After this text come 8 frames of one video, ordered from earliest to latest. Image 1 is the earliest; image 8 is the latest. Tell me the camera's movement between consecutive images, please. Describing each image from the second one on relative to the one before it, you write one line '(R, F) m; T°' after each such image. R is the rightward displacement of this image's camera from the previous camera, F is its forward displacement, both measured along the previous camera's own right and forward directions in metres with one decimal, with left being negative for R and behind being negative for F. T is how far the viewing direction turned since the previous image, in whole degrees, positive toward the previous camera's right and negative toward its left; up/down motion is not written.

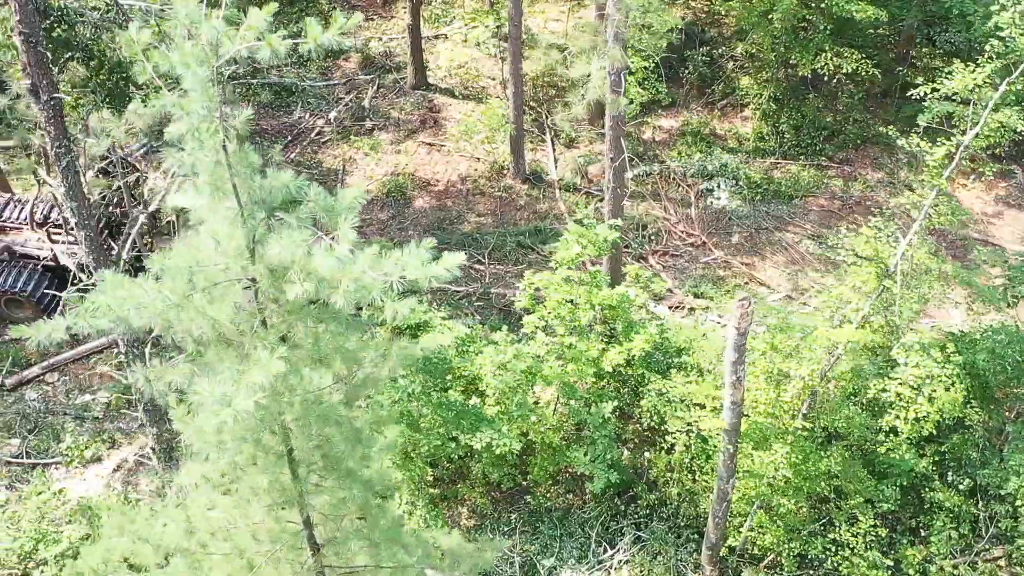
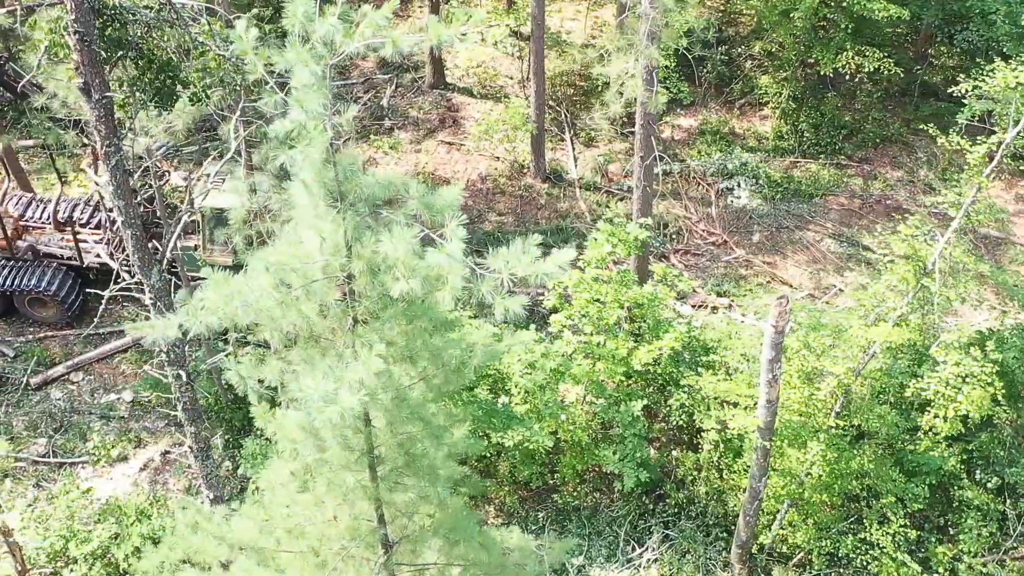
(-0.4, 0.0) m; 0°
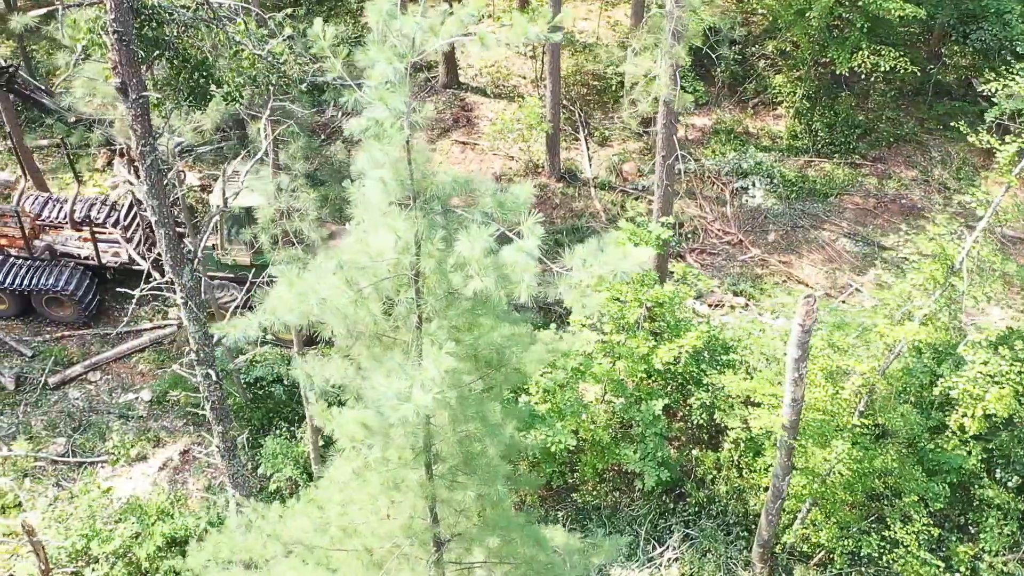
(-0.3, 0.0) m; 0°
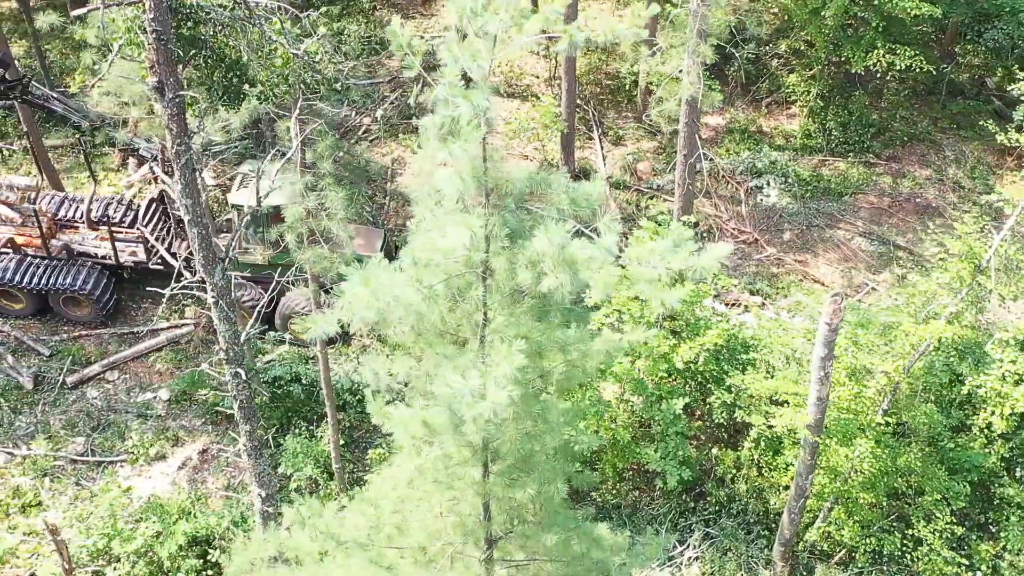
(-0.3, 0.0) m; 0°
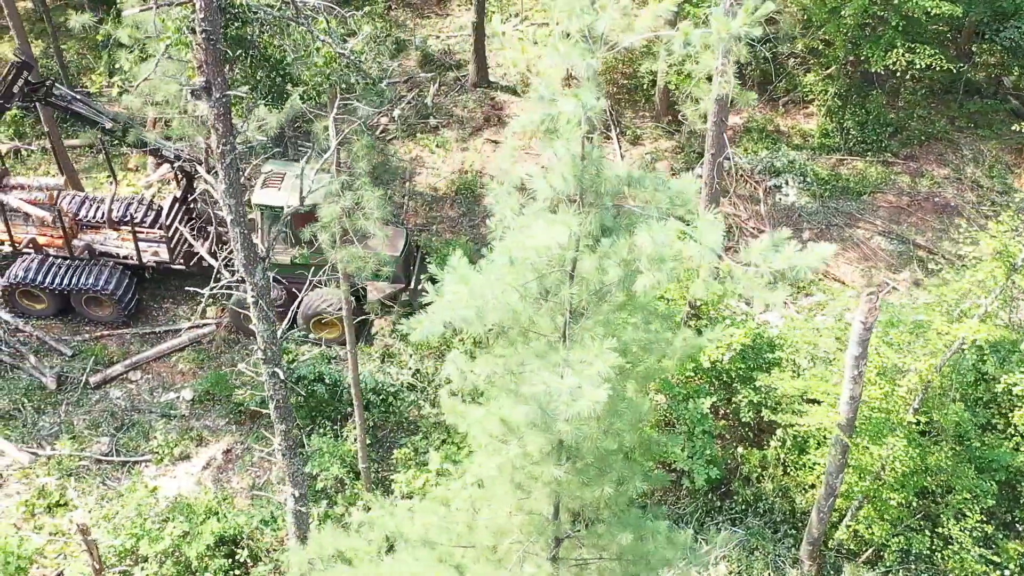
(-0.3, 0.0) m; 0°
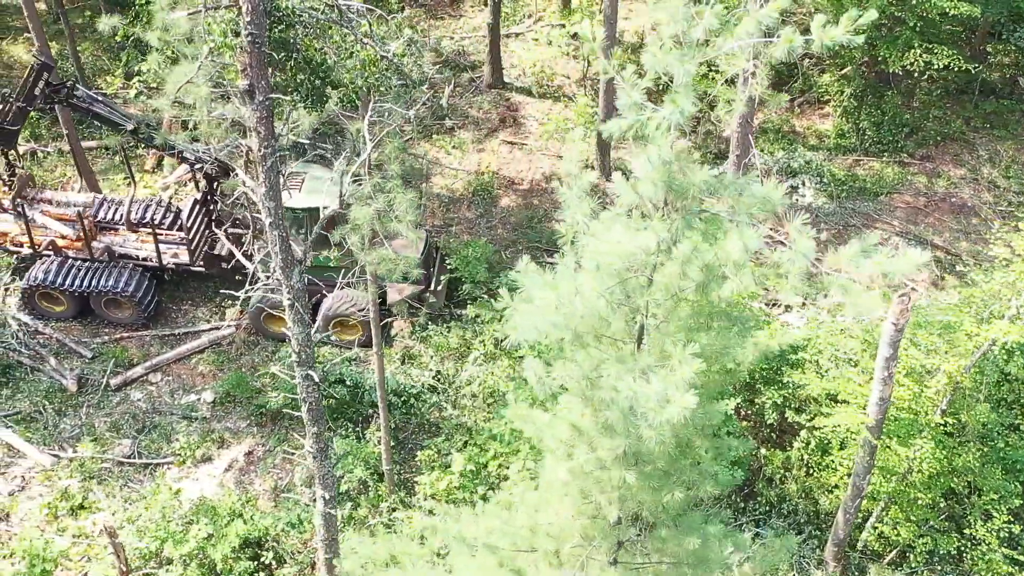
(-0.3, 0.0) m; 0°
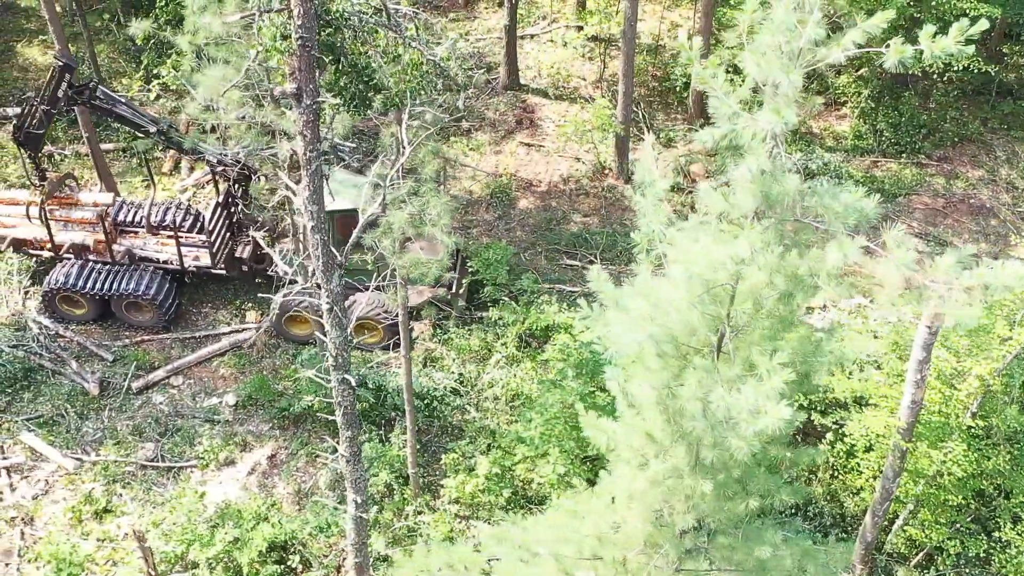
(-0.3, 0.0) m; 0°
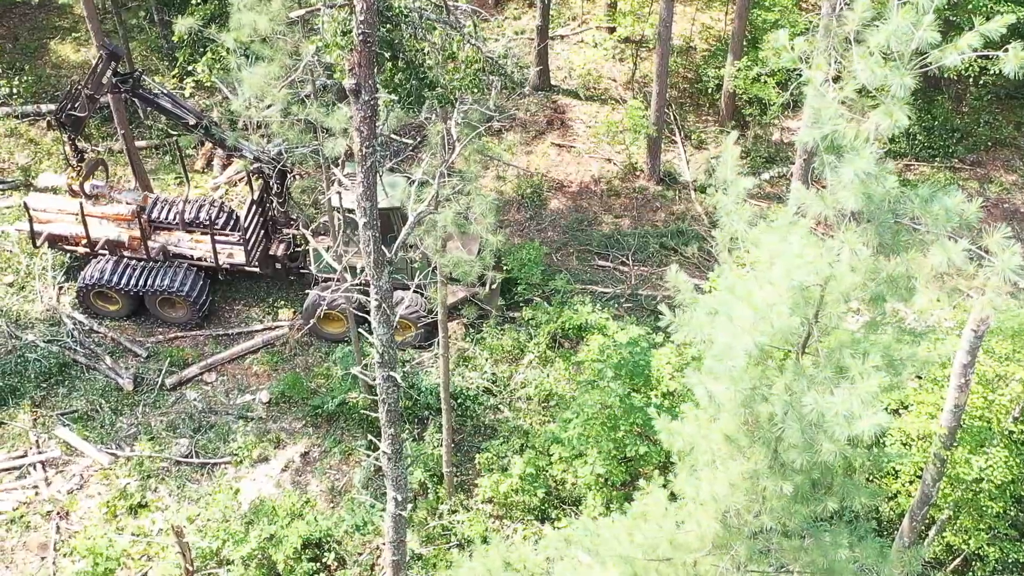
(-0.3, 0.0) m; -1°
